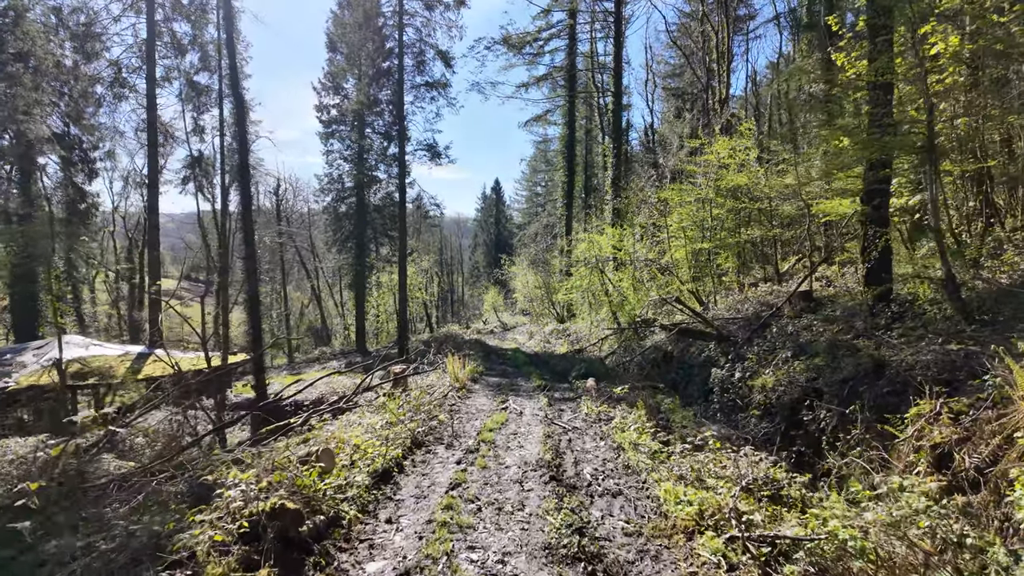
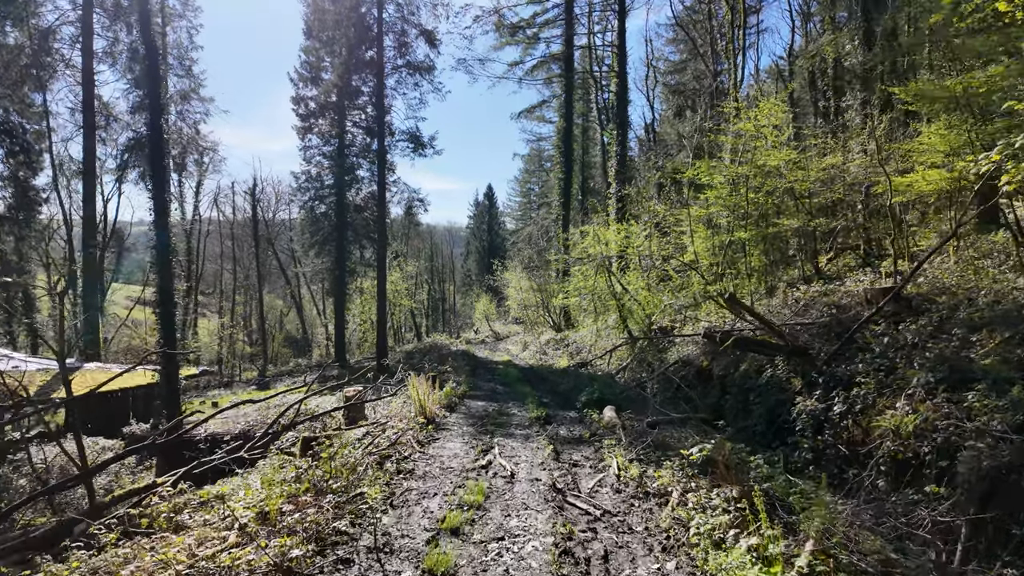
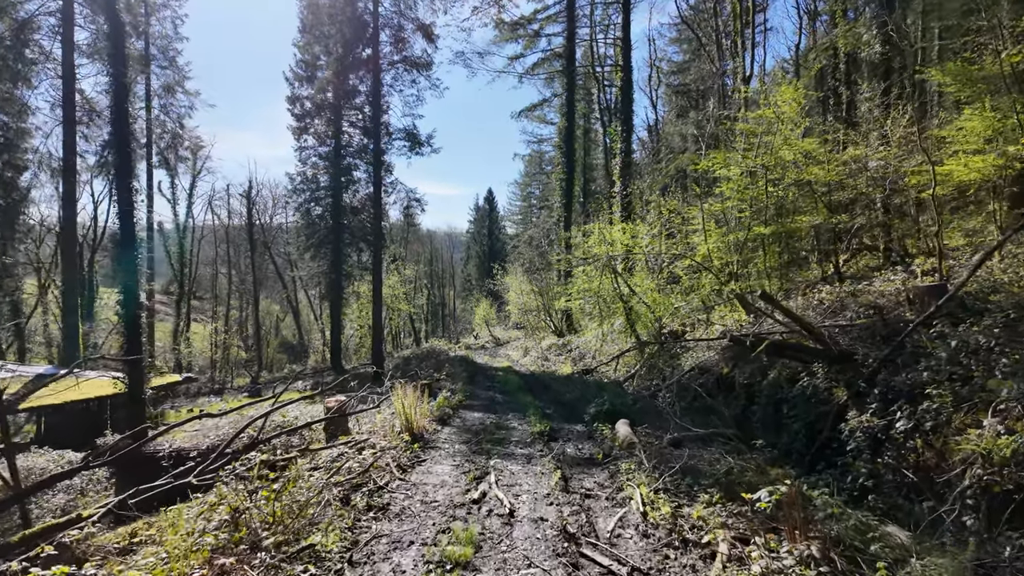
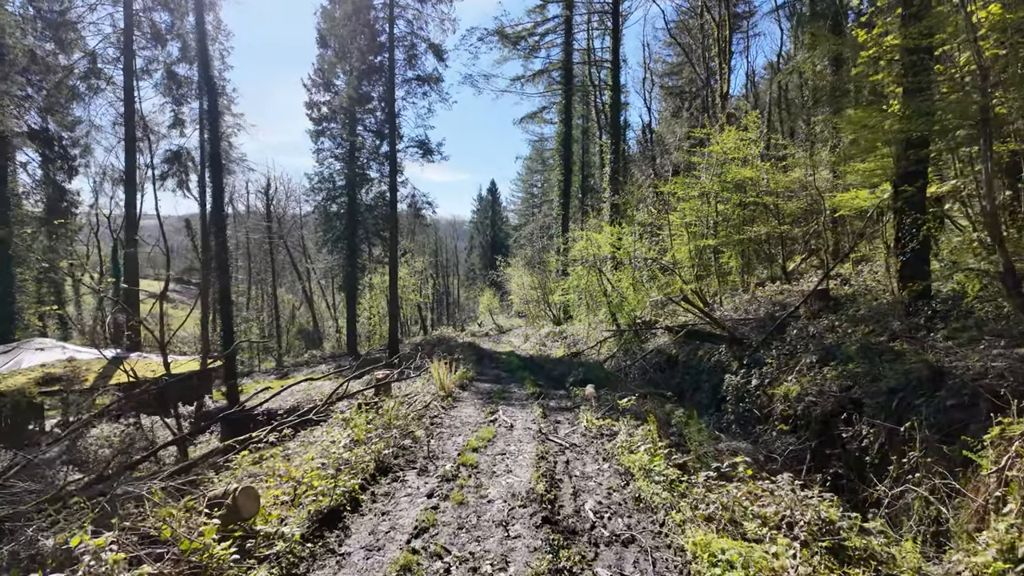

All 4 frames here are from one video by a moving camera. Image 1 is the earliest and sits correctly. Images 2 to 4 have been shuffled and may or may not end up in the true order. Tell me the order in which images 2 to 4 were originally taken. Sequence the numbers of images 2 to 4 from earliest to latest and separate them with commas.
4, 2, 3
